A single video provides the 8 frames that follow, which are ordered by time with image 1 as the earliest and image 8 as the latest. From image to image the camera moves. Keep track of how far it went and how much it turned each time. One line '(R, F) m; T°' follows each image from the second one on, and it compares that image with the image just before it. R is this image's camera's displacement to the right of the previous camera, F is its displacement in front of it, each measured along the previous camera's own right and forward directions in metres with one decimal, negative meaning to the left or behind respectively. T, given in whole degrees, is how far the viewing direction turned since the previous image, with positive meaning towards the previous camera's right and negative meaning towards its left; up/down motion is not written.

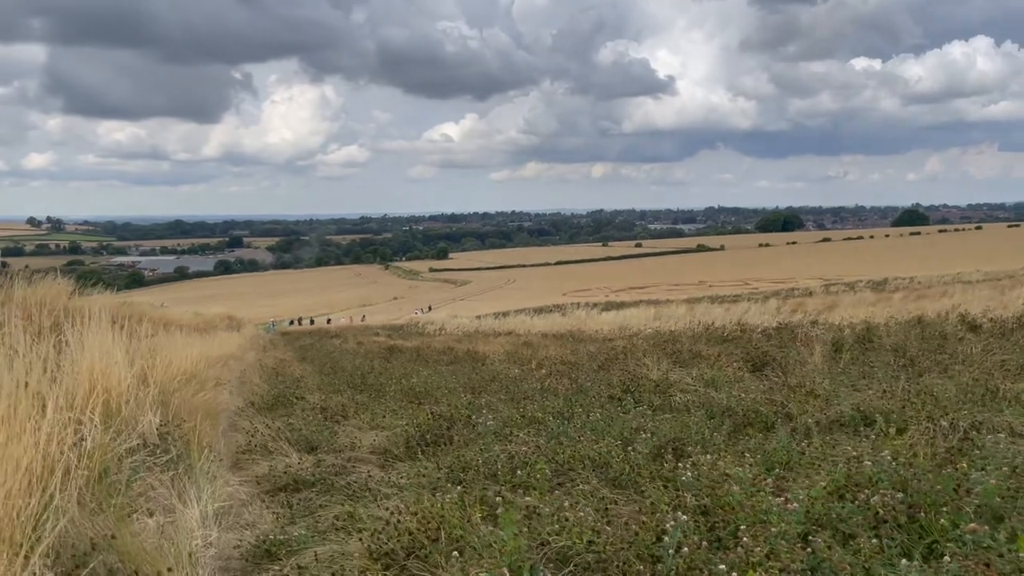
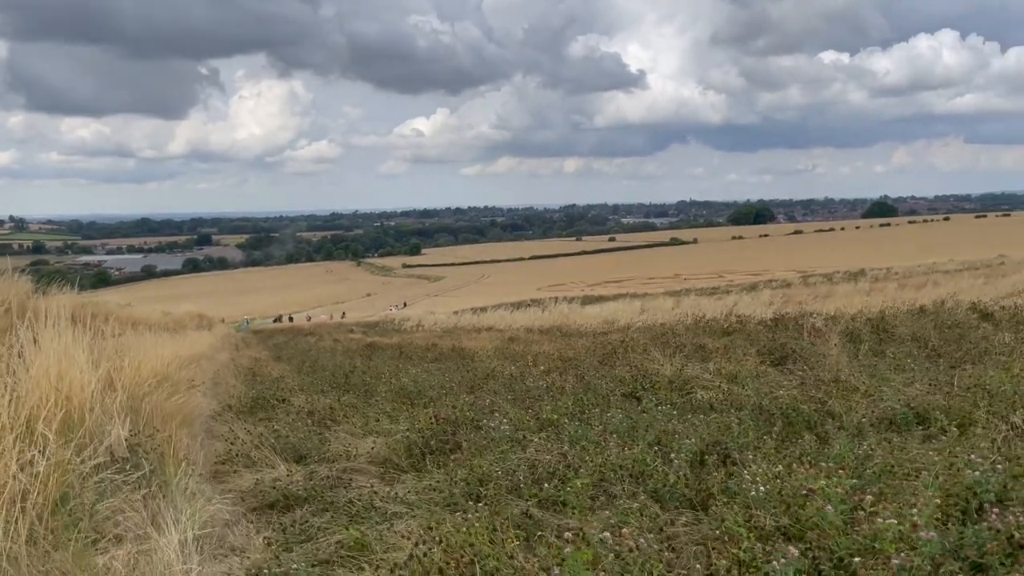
(-0.2, +0.6) m; +2°
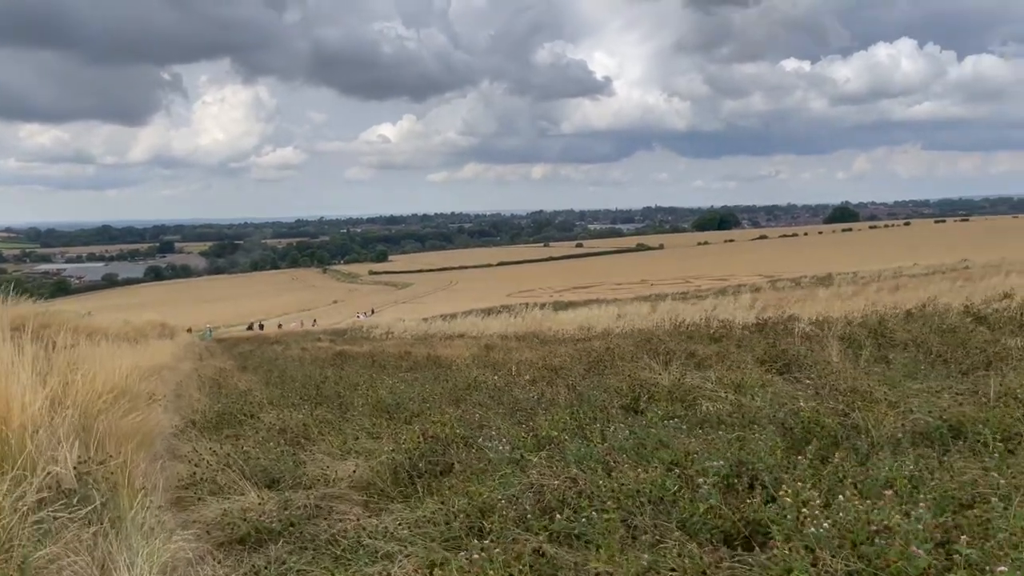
(-0.2, +0.5) m; +2°
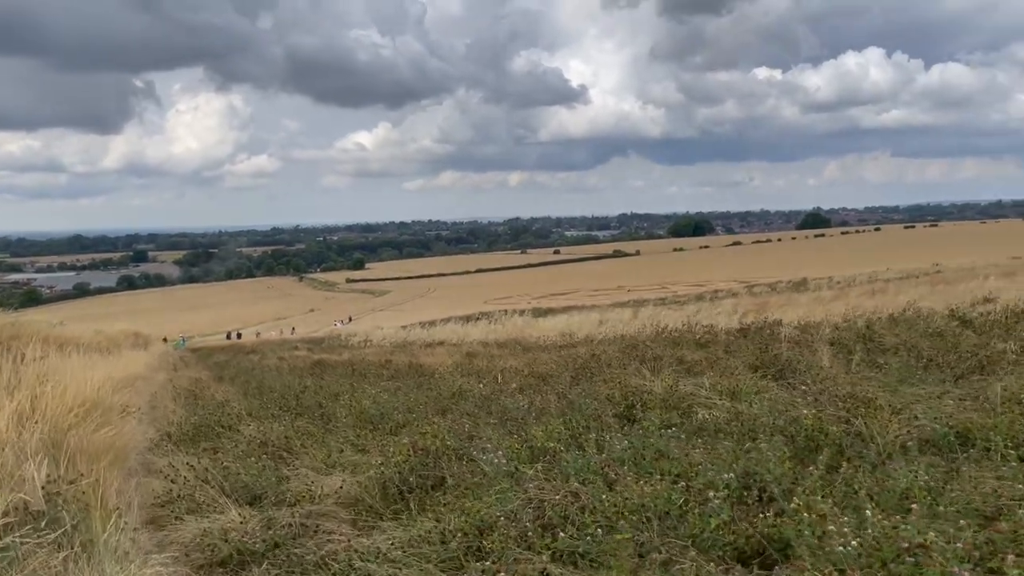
(-0.1, +0.2) m; +2°
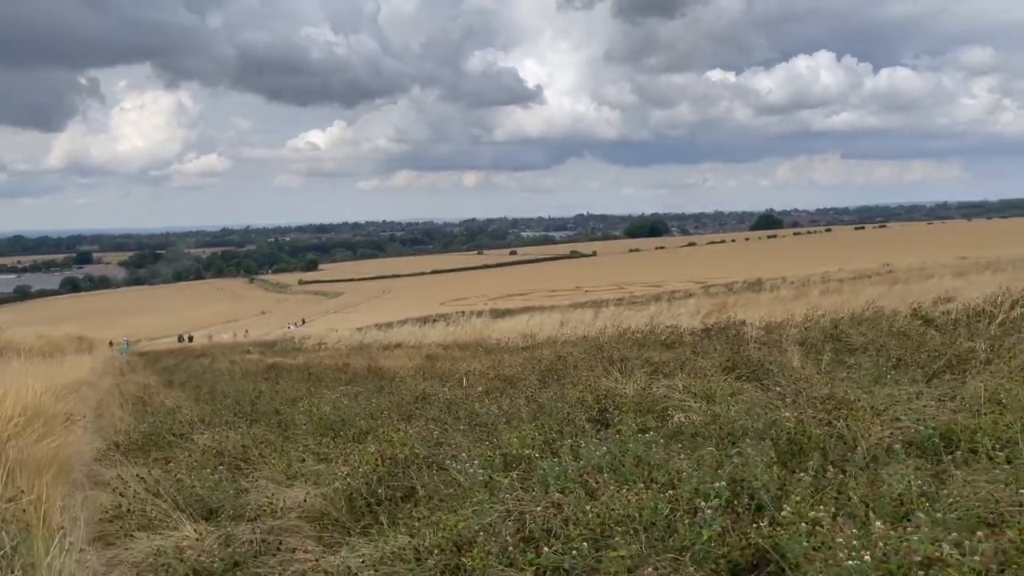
(-0.1, +0.2) m; +3°
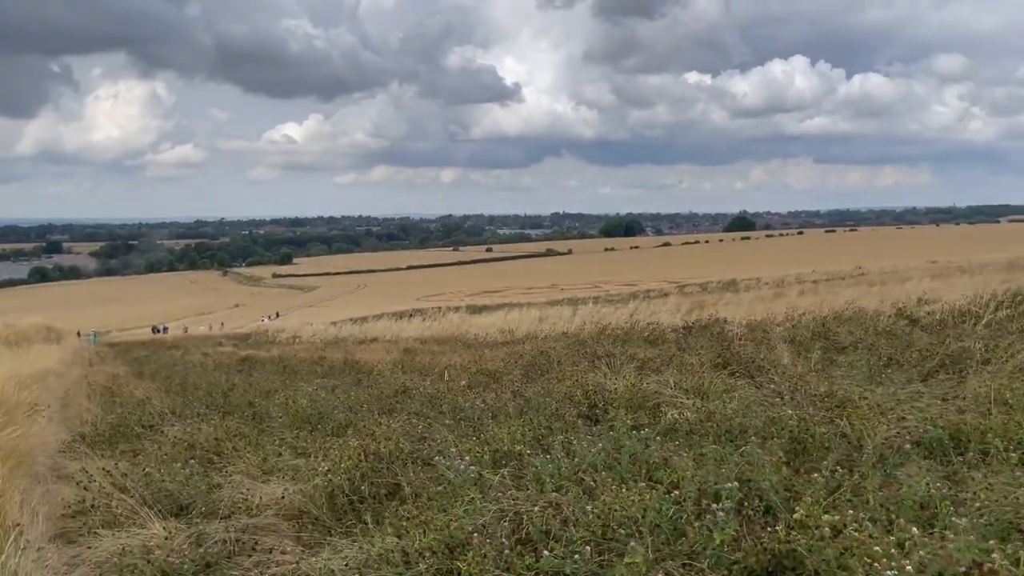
(-0.1, +0.2) m; +2°
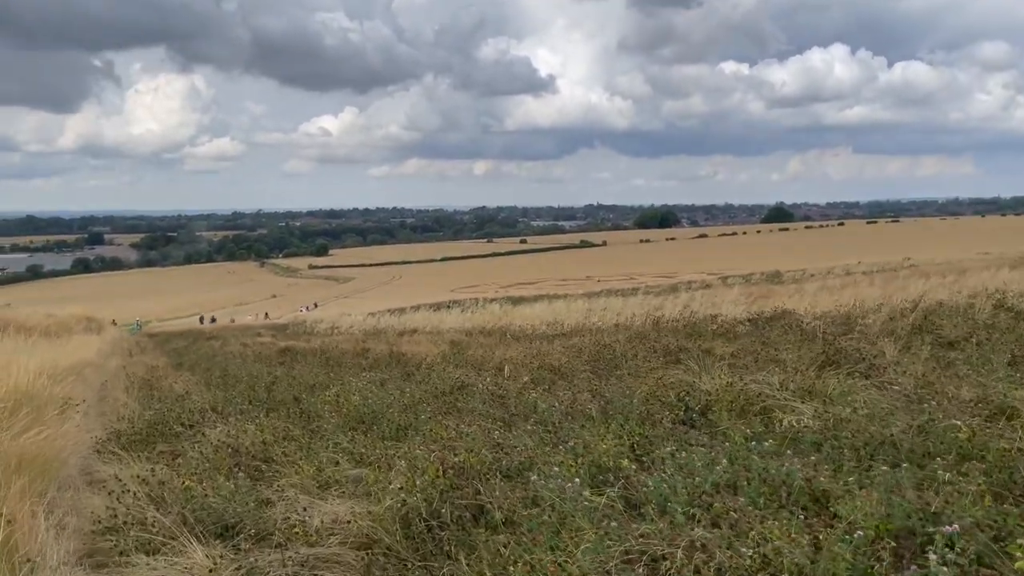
(-0.3, +0.7) m; -2°
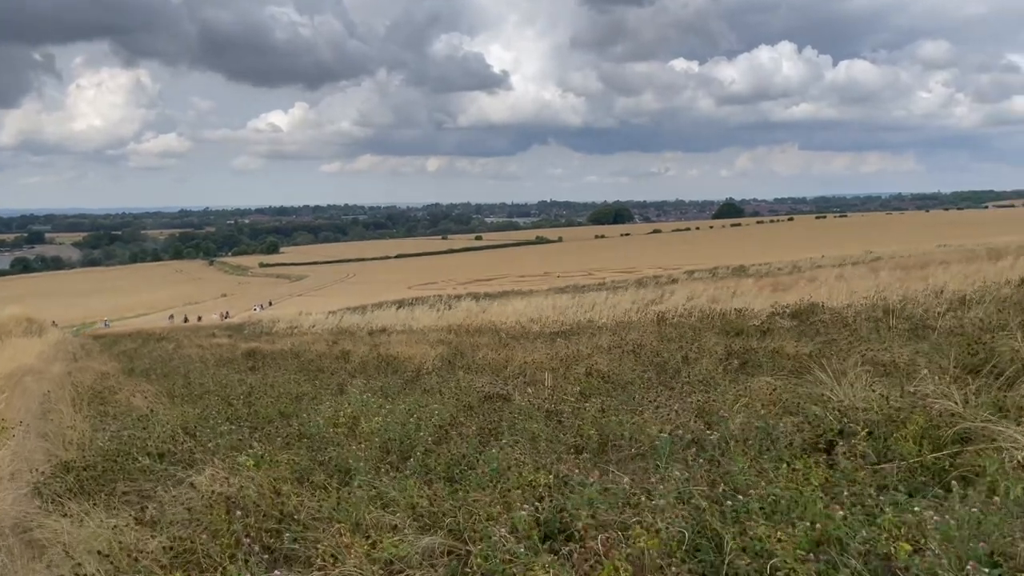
(-0.7, +1.4) m; +3°
